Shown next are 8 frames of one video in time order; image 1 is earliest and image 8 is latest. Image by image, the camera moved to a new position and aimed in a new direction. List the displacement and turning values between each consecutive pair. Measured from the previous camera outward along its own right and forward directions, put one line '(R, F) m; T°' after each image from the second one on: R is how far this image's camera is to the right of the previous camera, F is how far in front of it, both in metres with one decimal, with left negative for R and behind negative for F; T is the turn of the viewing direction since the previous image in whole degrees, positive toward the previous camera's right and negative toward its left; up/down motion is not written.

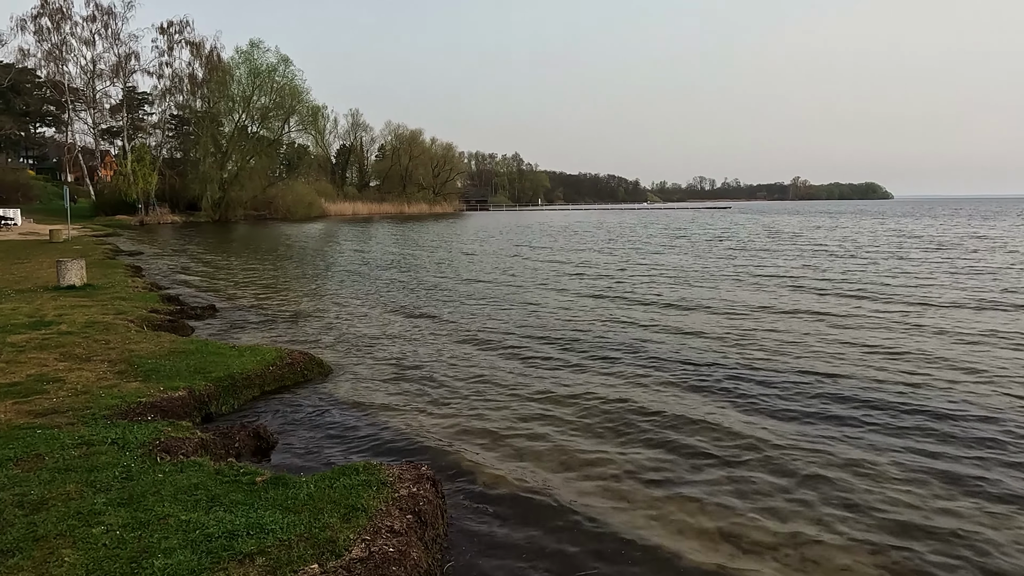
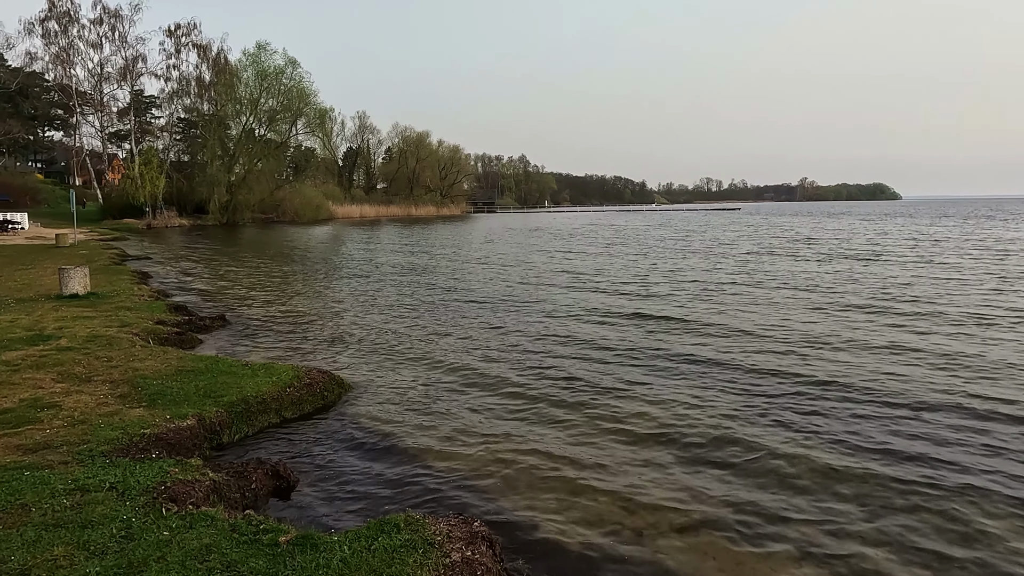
(-0.4, +0.9) m; -1°
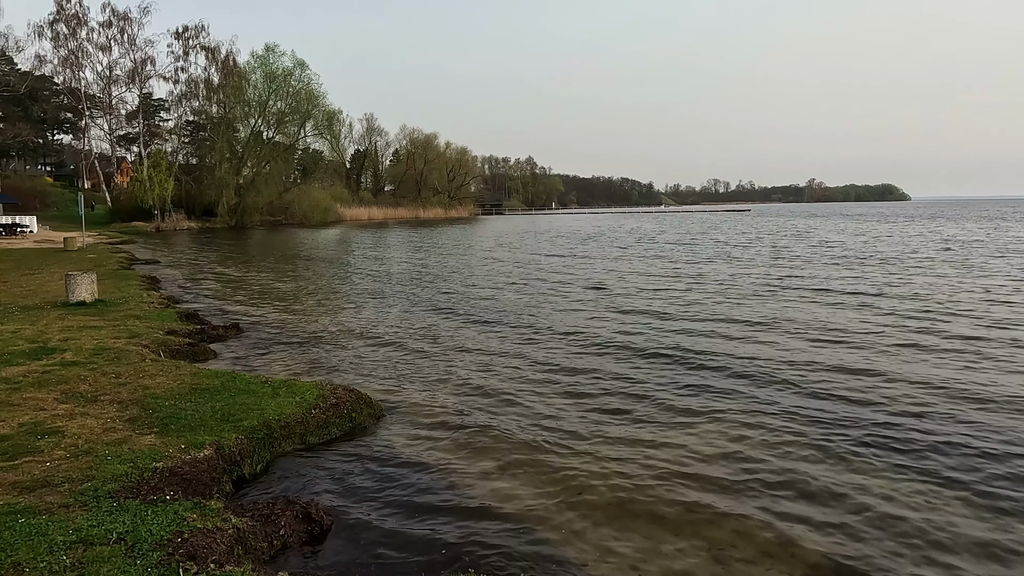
(-0.5, +0.8) m; -1°
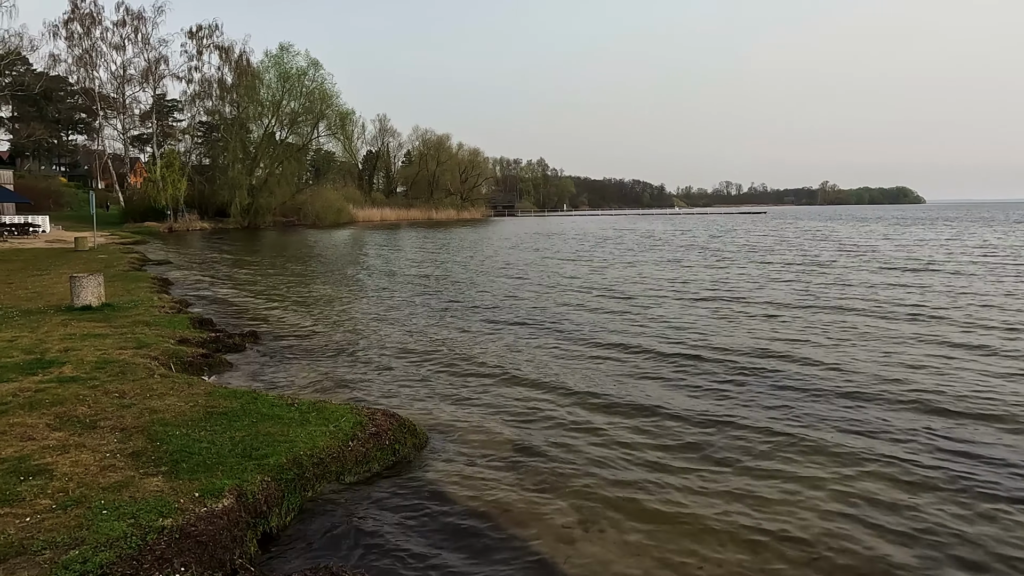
(-0.6, +1.3) m; -1°
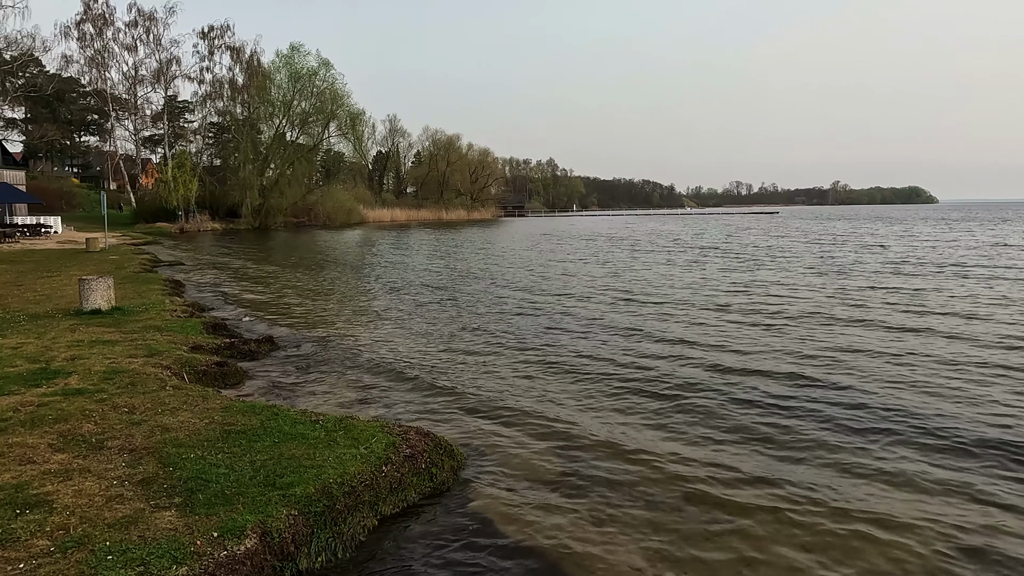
(-0.4, +0.7) m; -1°
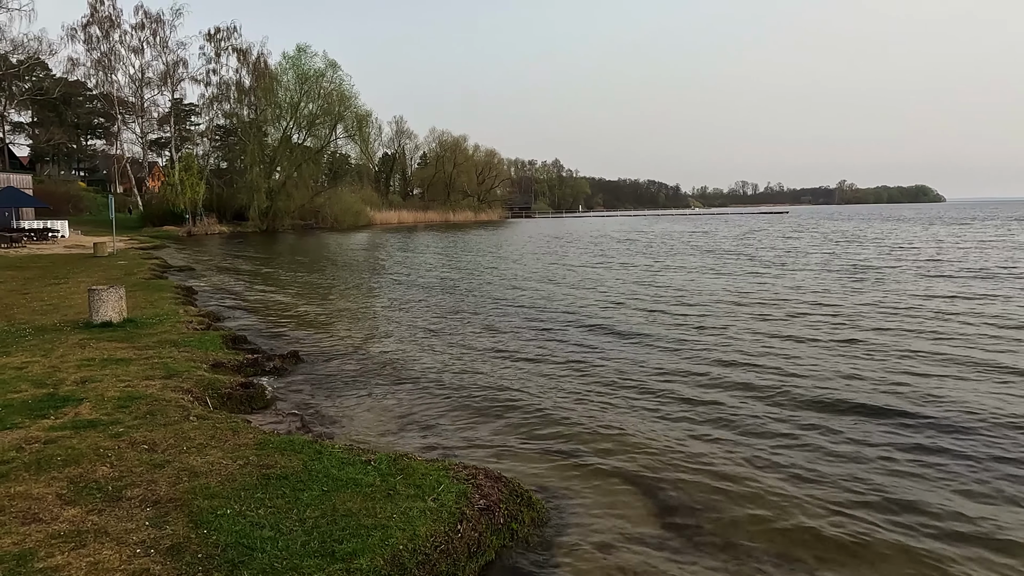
(-0.7, +1.0) m; 0°
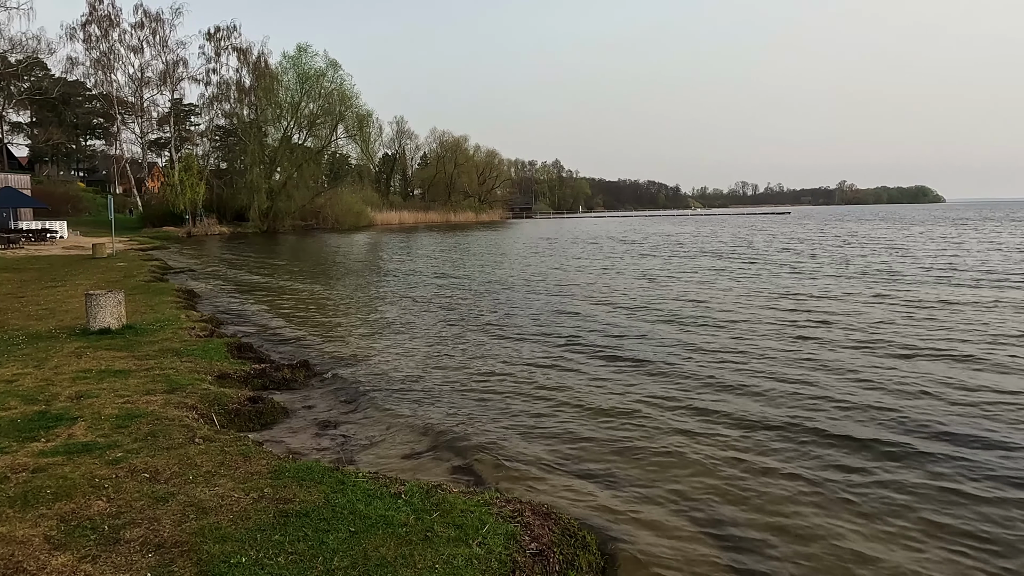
(-0.4, +0.7) m; 0°
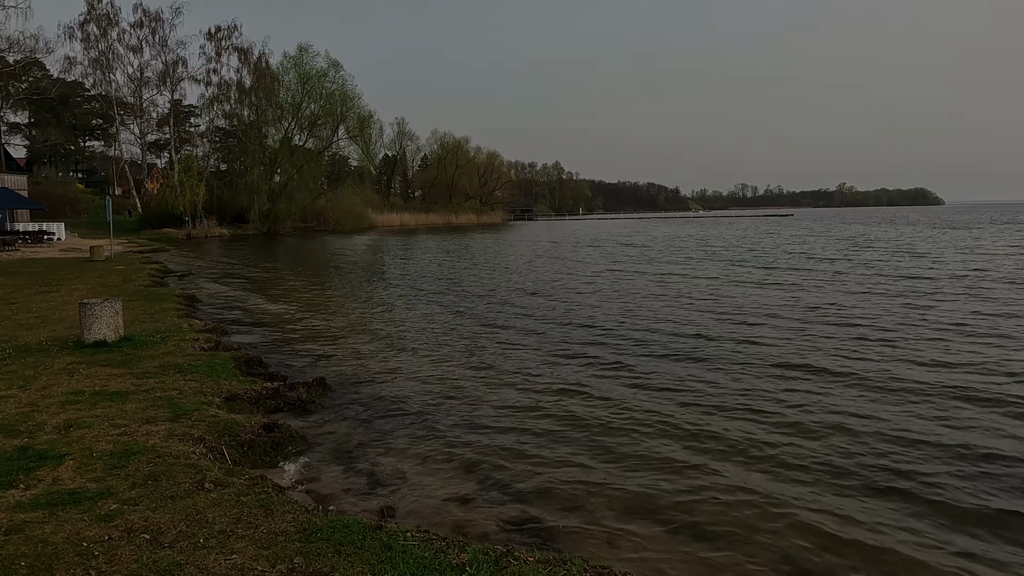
(-0.6, +1.1) m; 0°
